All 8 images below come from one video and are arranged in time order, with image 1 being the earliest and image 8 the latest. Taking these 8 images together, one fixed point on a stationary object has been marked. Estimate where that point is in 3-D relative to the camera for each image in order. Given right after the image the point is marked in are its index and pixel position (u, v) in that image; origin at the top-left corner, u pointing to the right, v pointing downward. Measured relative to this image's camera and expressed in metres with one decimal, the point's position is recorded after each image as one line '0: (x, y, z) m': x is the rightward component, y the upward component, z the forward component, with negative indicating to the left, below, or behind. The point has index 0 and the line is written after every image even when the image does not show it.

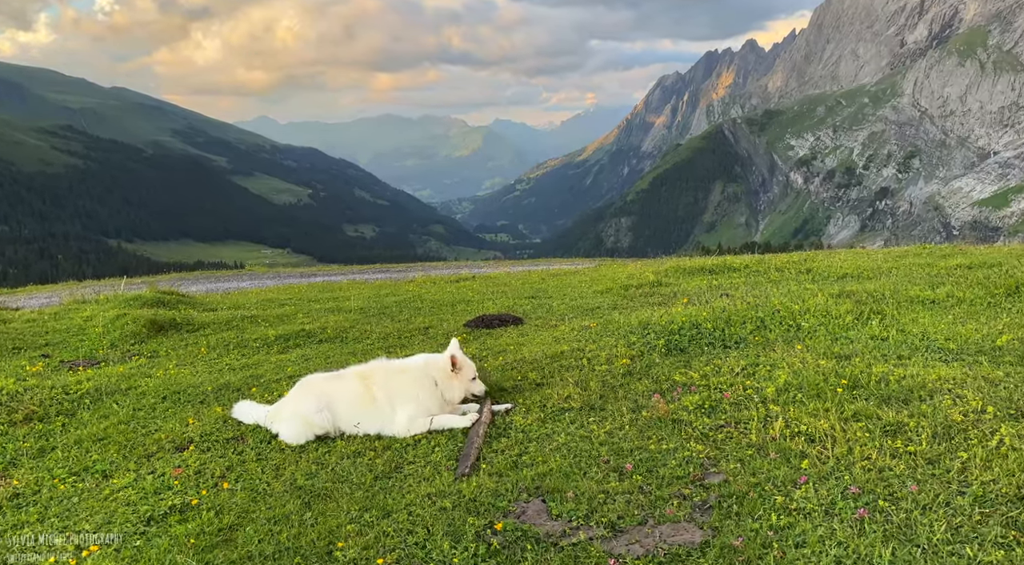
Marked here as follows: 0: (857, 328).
0: (+7.8, -1.0, +15.0) m
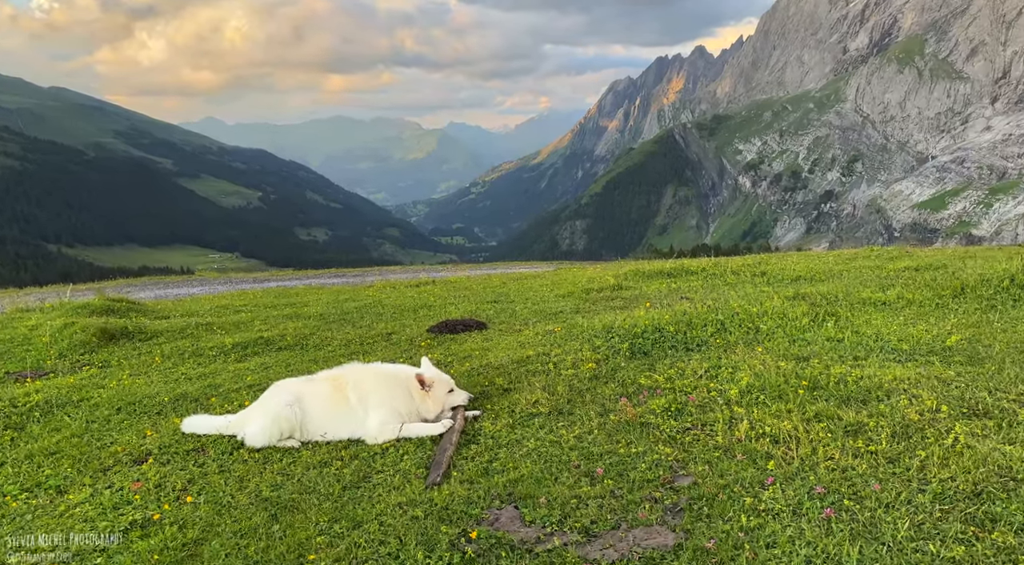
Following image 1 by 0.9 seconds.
0: (+7.0, -1.1, +15.4) m
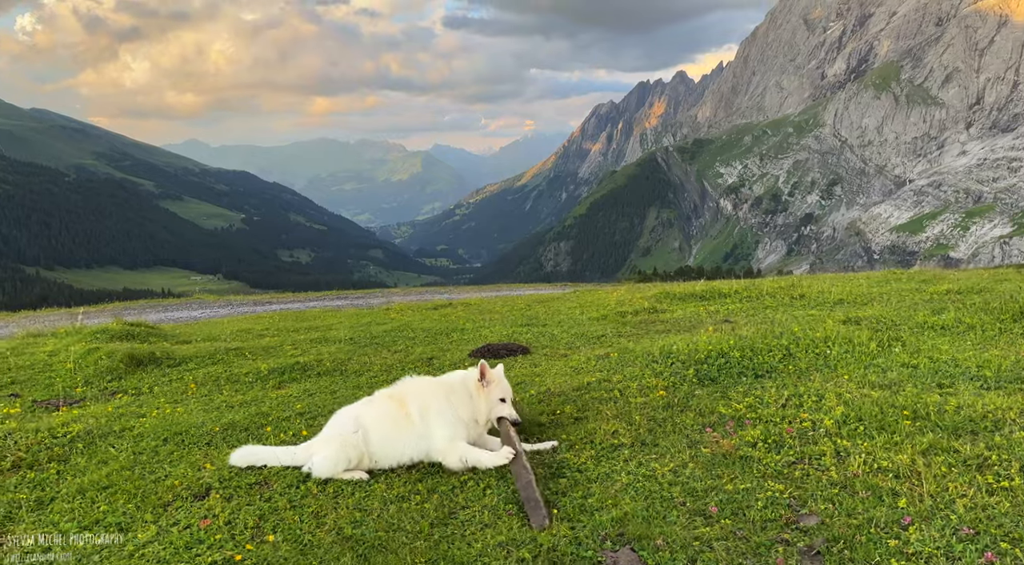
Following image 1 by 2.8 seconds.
0: (+8.3, -1.6, +14.8) m
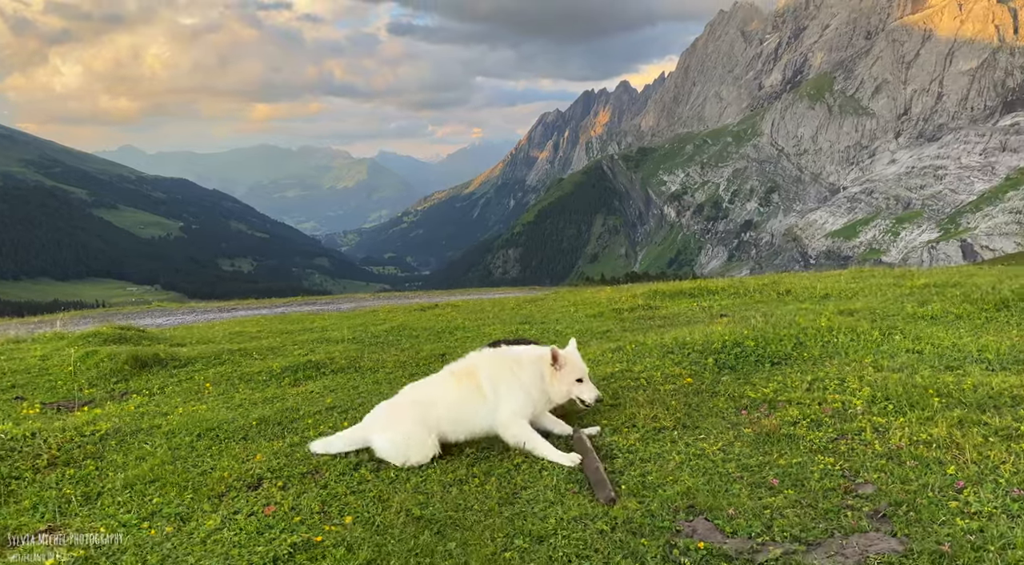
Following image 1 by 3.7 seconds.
0: (+8.8, -1.4, +15.5) m
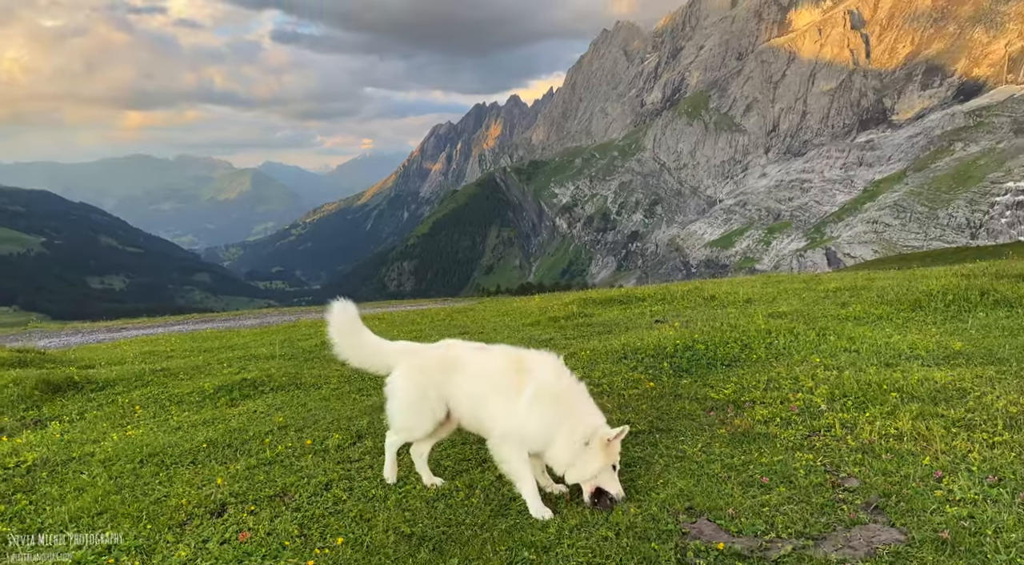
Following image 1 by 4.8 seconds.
0: (+7.7, -1.5, +16.3) m
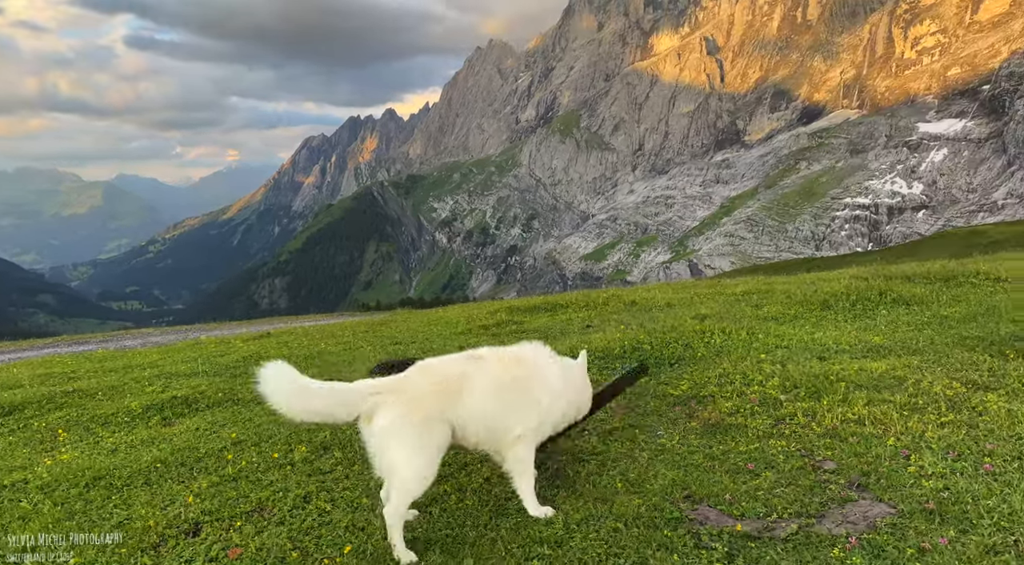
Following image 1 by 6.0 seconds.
0: (+6.5, -1.5, +17.3) m
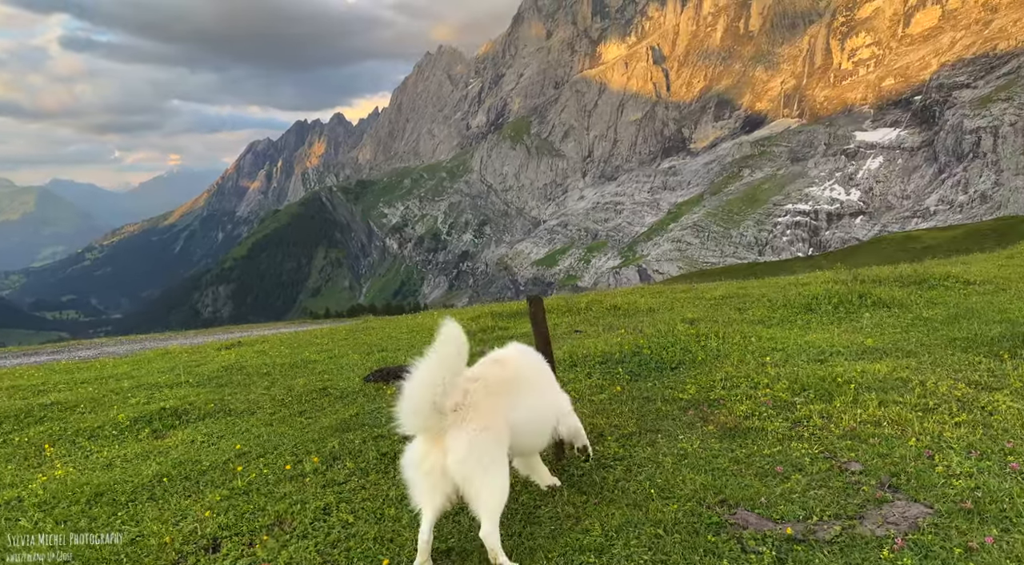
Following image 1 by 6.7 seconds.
0: (+6.4, -1.6, +17.5) m
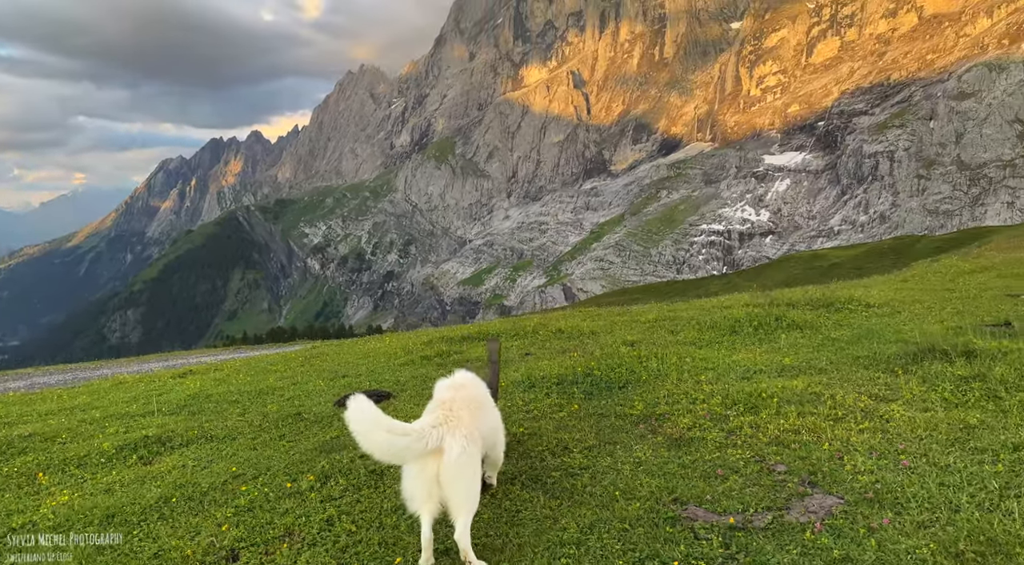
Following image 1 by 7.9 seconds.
0: (+5.3, -2.4, +19.4) m
